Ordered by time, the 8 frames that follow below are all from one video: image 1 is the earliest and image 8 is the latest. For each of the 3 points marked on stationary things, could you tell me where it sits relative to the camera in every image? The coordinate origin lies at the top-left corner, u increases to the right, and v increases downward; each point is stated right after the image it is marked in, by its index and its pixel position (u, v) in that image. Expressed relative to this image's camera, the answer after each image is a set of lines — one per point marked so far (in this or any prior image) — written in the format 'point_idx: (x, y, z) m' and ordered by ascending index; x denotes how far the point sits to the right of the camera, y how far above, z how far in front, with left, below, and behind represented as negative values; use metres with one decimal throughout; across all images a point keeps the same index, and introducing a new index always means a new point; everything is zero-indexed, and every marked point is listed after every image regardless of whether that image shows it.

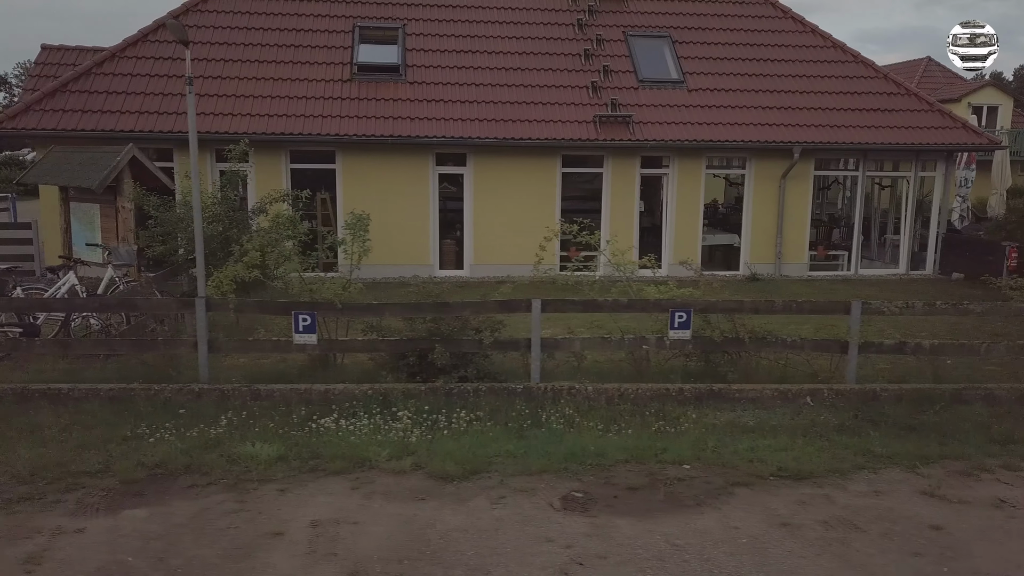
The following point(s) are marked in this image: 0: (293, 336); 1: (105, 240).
0: (-1.7, -0.4, +6.9) m
1: (-5.6, +0.7, +11.9) m
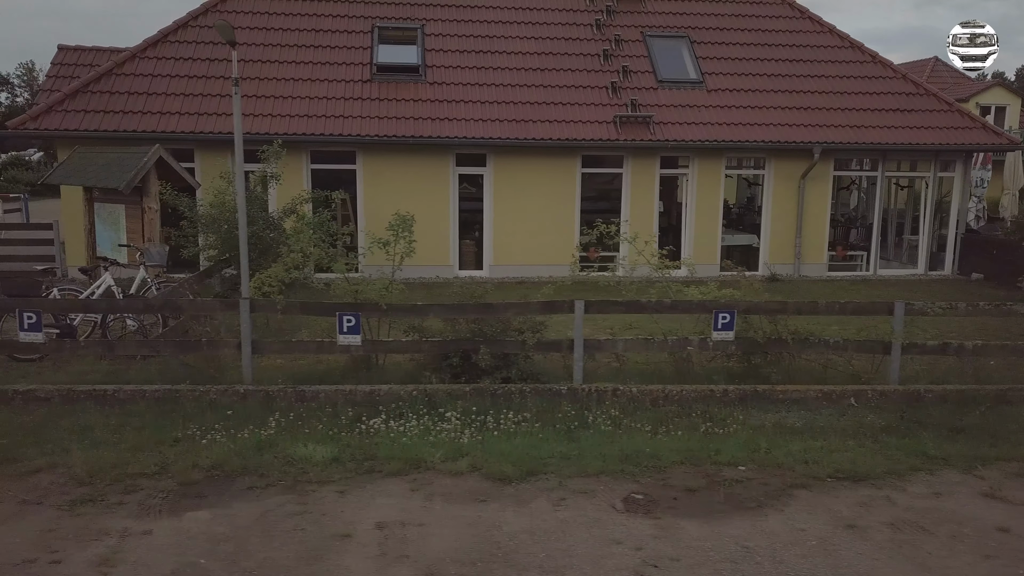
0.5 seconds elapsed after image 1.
0: (-1.4, -0.4, +6.8) m
1: (-5.2, +0.6, +11.9) m
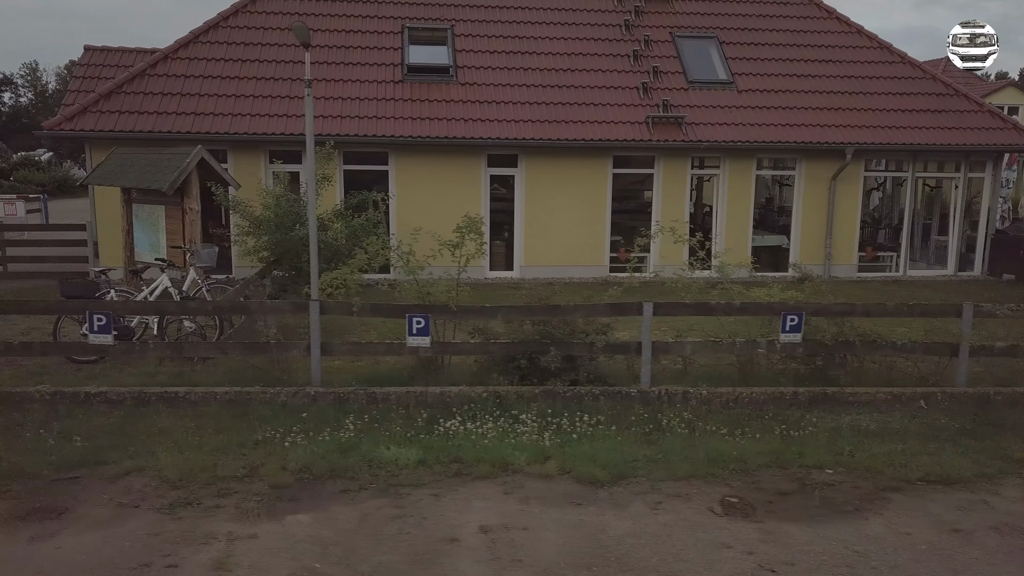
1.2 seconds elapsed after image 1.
0: (-0.8, -0.4, +6.8) m
1: (-4.7, +0.6, +11.9) m
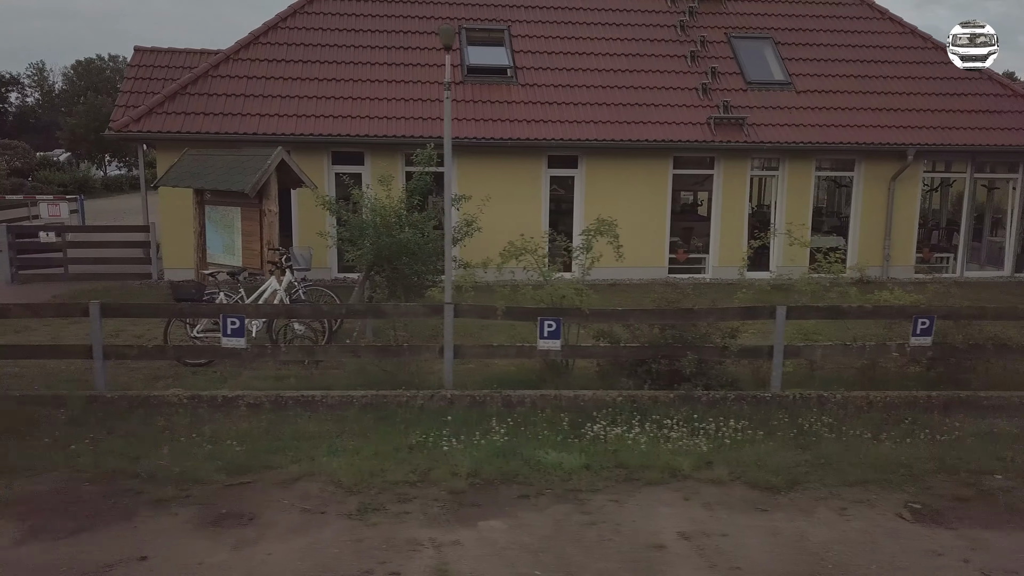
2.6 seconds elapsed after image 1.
0: (+0.2, -0.4, +6.8) m
1: (-3.6, +0.6, +11.9) m
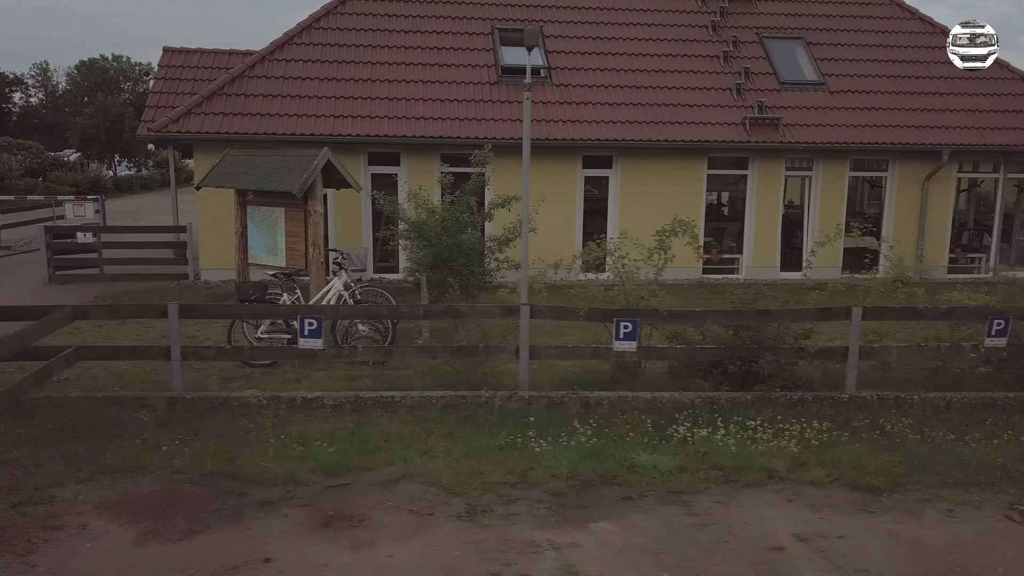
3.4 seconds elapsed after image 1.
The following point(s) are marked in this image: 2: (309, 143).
0: (+0.8, -0.4, +6.8) m
1: (-3.0, +0.6, +11.9) m
2: (-3.3, +2.3, +14.1) m
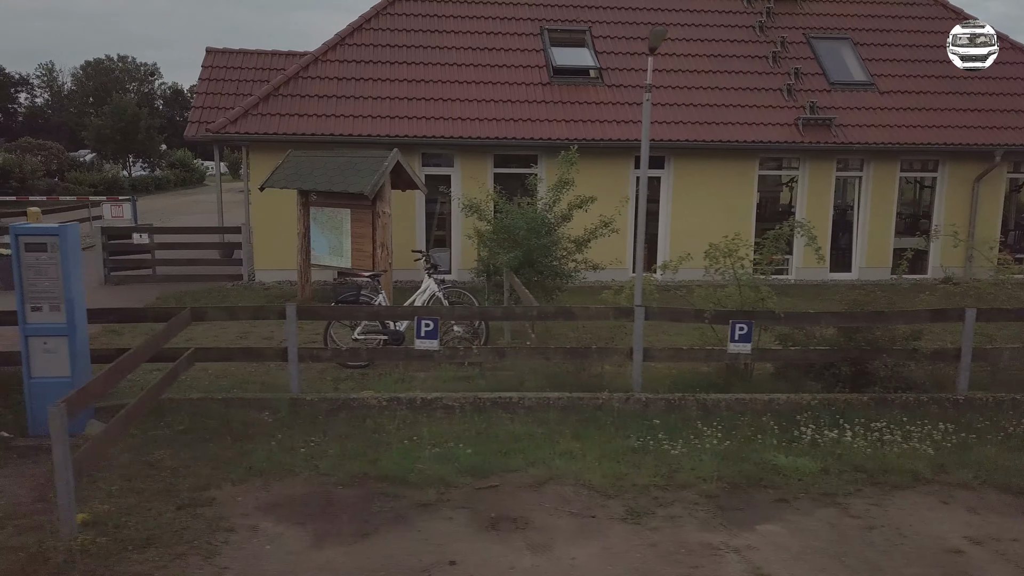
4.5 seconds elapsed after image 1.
0: (+1.7, -0.4, +6.8) m
1: (-2.1, +0.6, +11.9) m
2: (-2.4, +2.3, +14.1) m
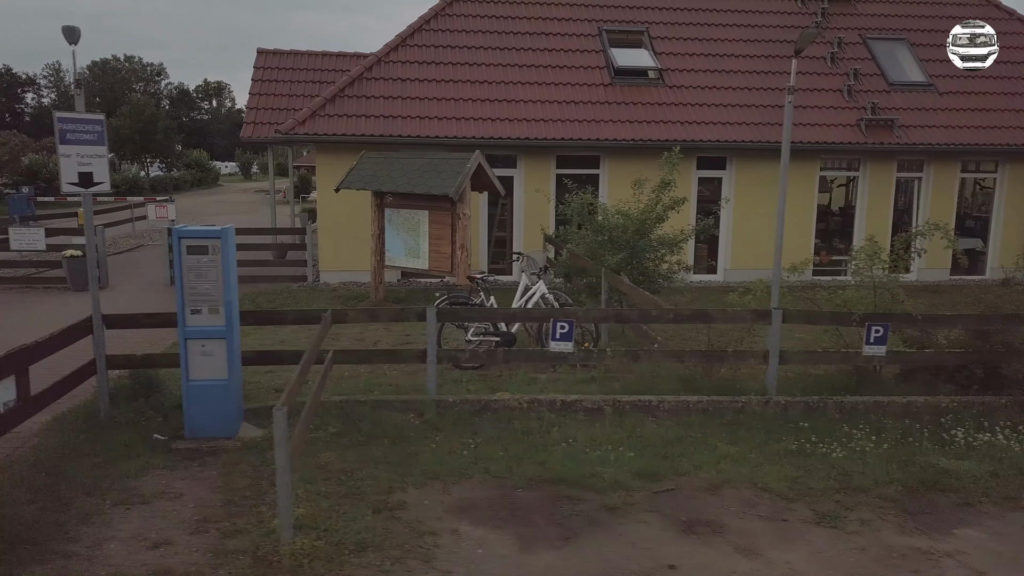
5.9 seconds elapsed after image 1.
0: (+2.7, -0.5, +6.8) m
1: (-1.0, +0.6, +11.9) m
2: (-1.3, +2.3, +14.1) m
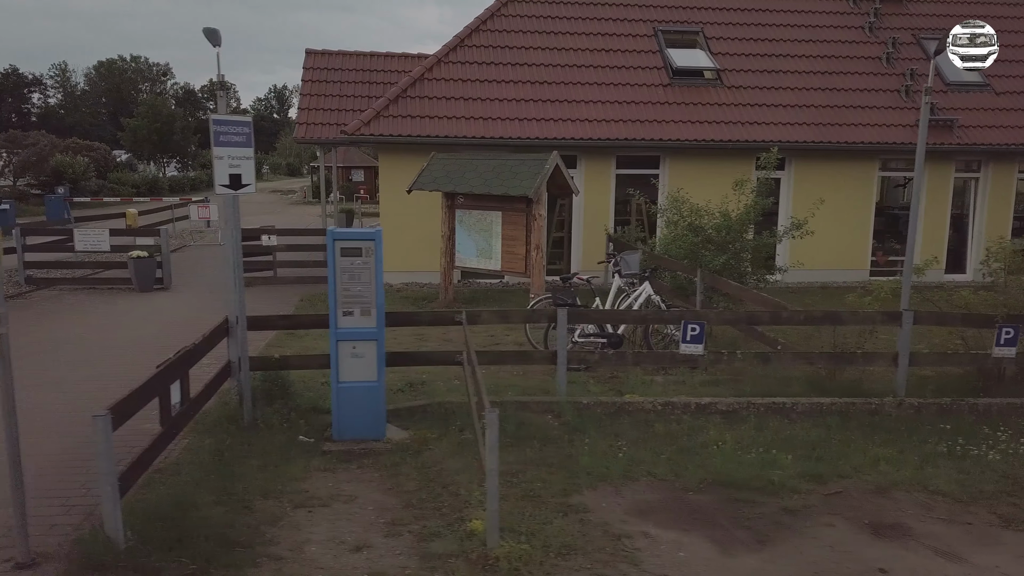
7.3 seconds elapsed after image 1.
0: (+3.7, -0.5, +6.8) m
1: (0.0, +0.6, +11.9) m
2: (-0.3, +2.3, +14.1) m
